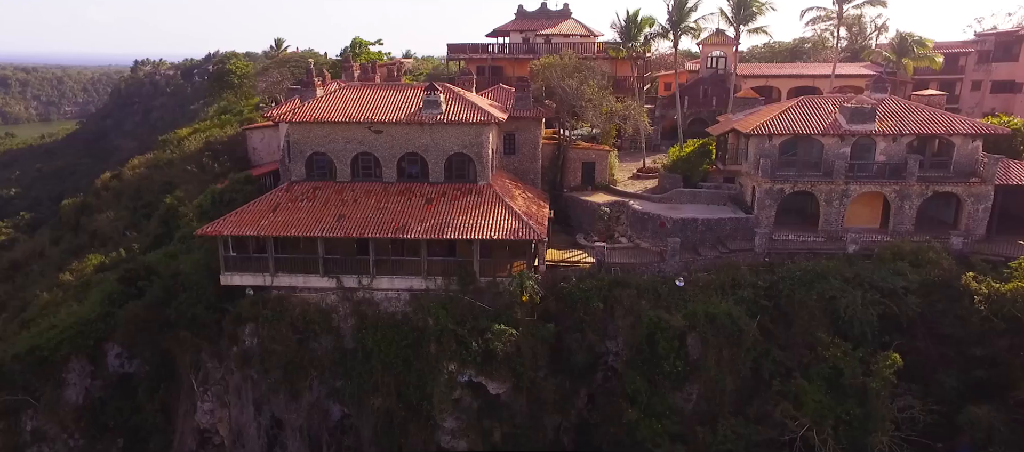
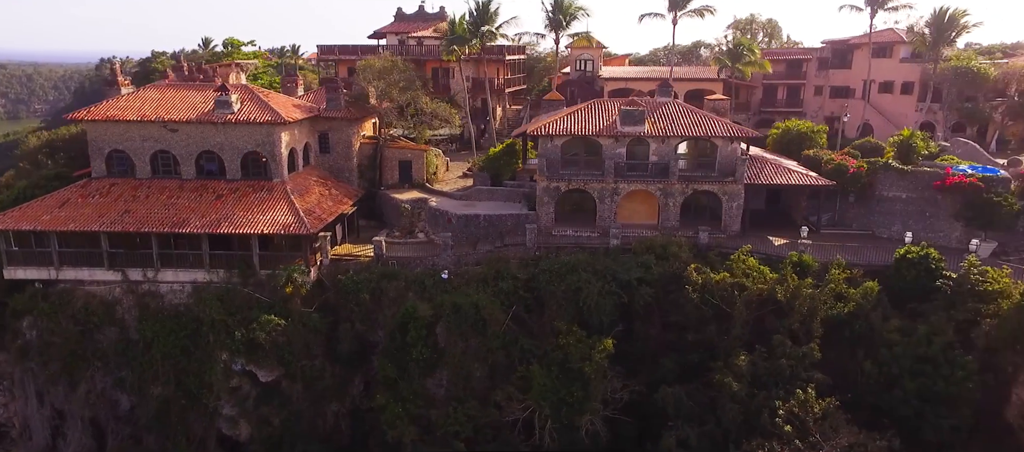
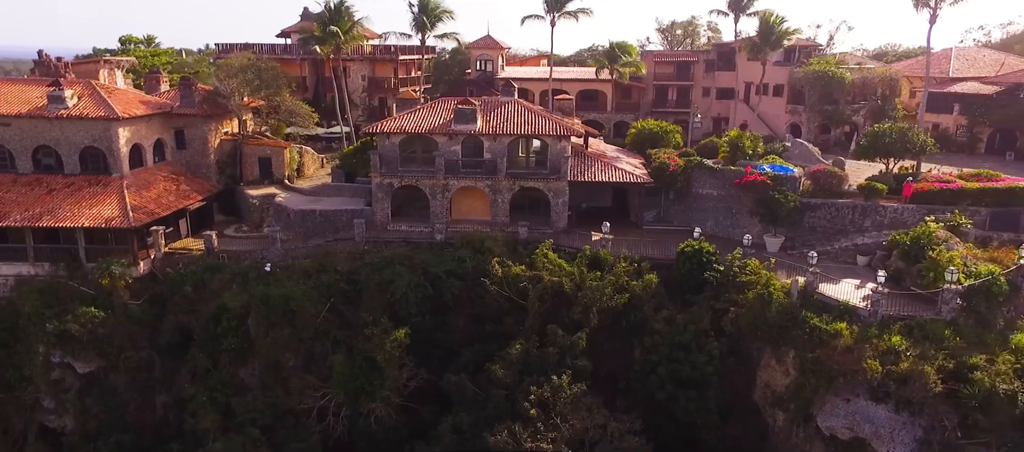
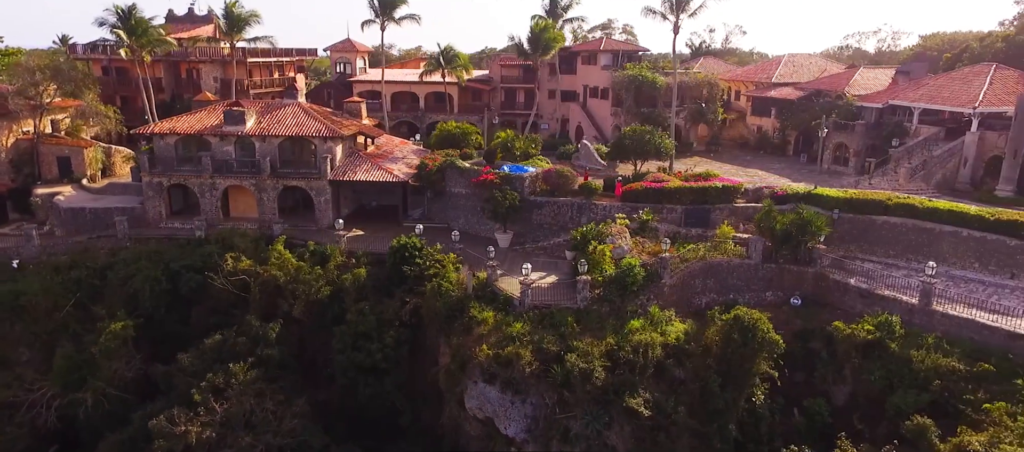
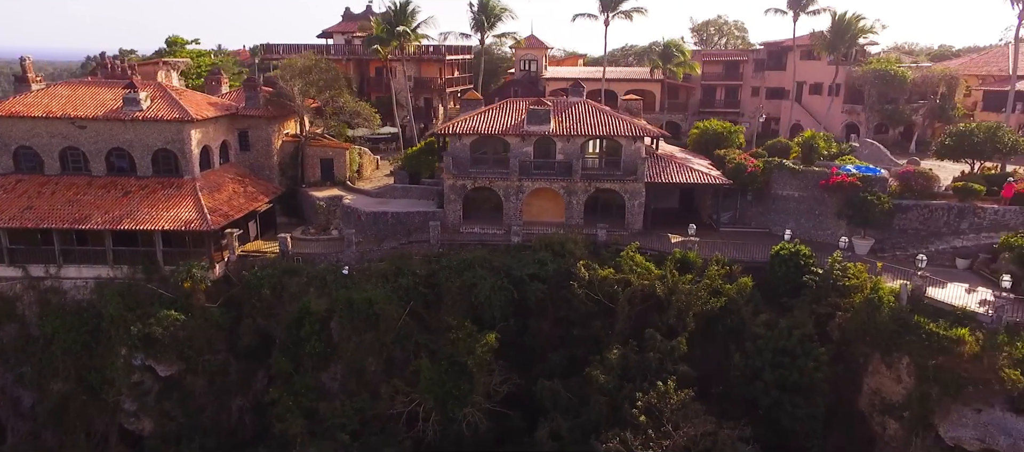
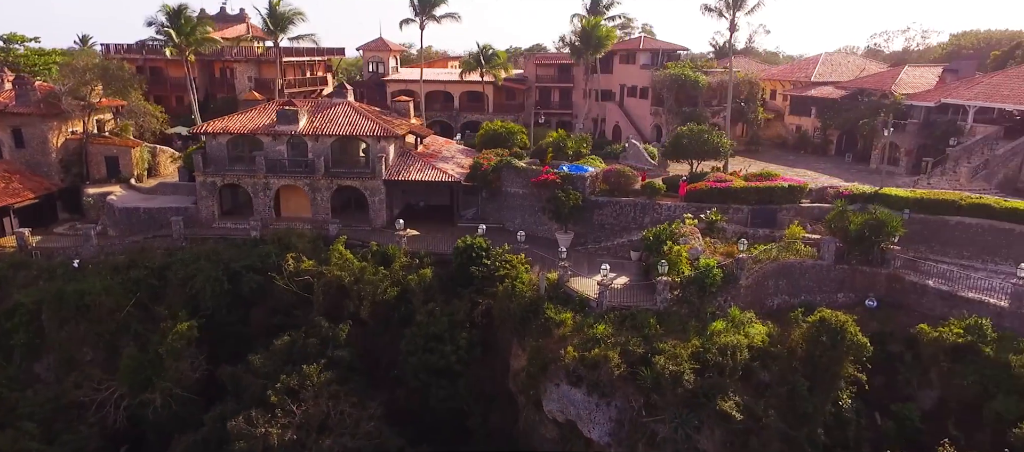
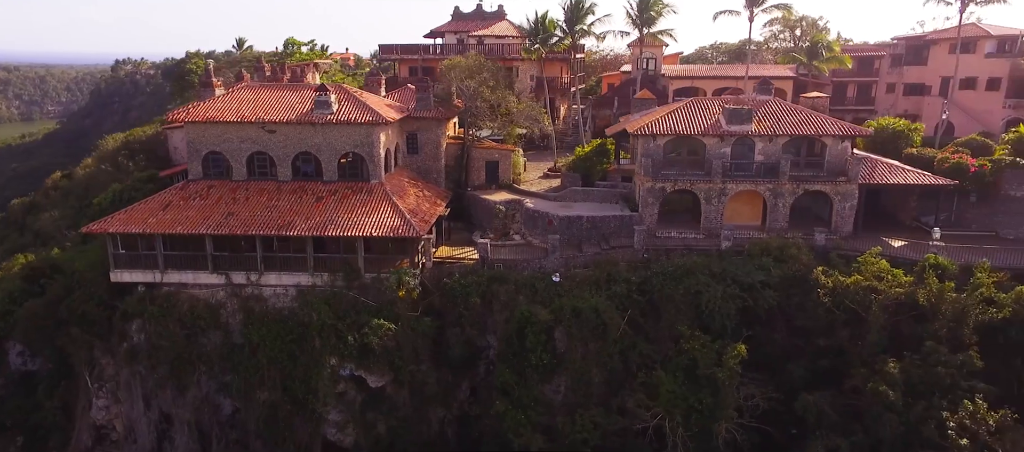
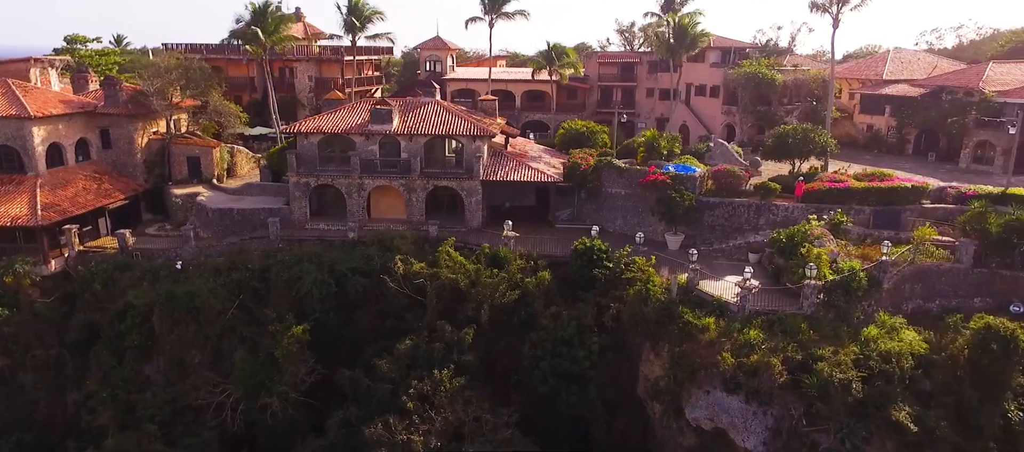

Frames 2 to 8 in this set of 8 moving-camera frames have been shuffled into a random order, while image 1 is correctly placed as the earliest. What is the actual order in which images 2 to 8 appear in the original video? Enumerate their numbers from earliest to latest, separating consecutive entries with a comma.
7, 2, 5, 3, 8, 6, 4
